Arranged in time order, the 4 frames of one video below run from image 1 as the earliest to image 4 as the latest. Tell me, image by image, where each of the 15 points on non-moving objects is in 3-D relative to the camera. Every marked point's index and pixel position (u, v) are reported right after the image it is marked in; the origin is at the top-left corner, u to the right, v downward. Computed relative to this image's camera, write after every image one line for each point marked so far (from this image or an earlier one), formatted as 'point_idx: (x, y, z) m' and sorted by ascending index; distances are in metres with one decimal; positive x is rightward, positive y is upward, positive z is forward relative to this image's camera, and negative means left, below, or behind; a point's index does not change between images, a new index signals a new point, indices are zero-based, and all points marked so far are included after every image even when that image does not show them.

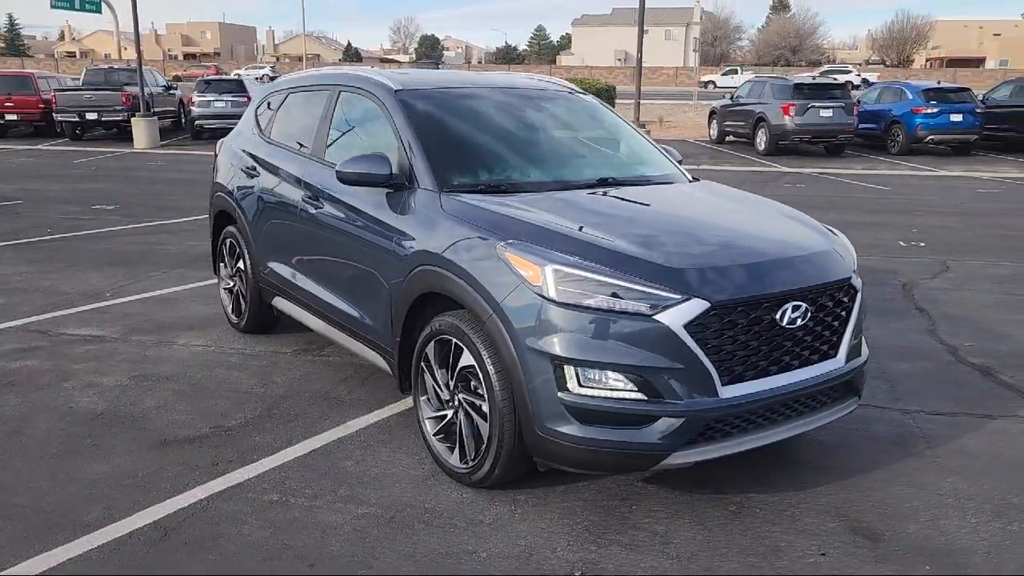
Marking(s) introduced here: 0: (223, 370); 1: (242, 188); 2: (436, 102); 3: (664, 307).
0: (-1.8, -0.5, +5.3) m
1: (-1.8, +0.7, +5.8) m
2: (-0.4, +1.0, +4.7) m
3: (+0.6, -0.1, +3.2) m
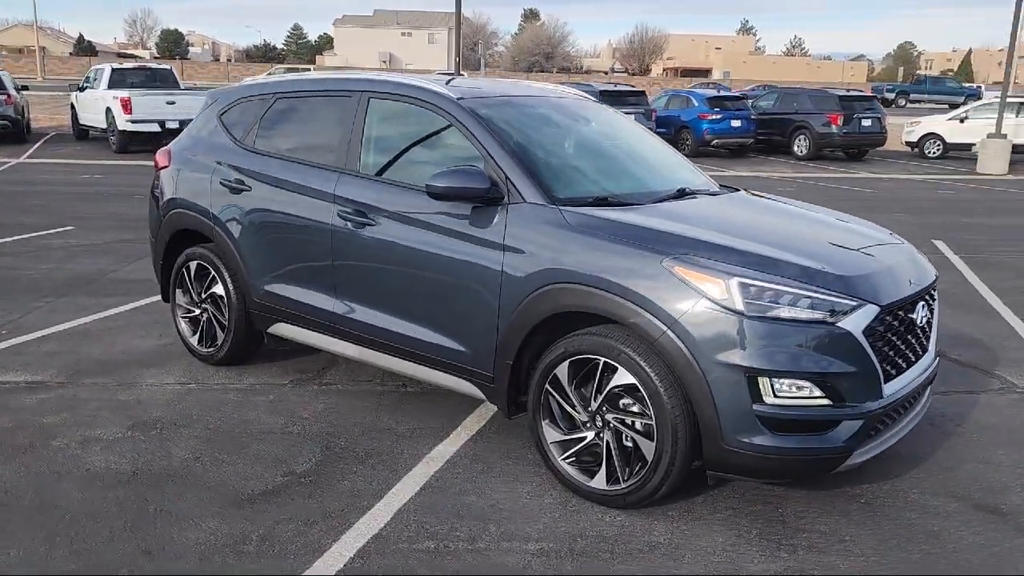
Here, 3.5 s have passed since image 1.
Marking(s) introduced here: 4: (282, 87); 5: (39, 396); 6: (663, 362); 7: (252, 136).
0: (-1.5, -0.7, +4.7) m
1: (-1.7, +0.5, +5.2) m
2: (-0.1, +0.9, +4.5) m
3: (+1.3, -0.1, +3.3) m
4: (-1.4, +1.2, +5.3) m
5: (-2.7, -0.6, +4.9) m
6: (+0.6, -0.3, +3.4) m
7: (-1.6, +0.9, +5.3) m
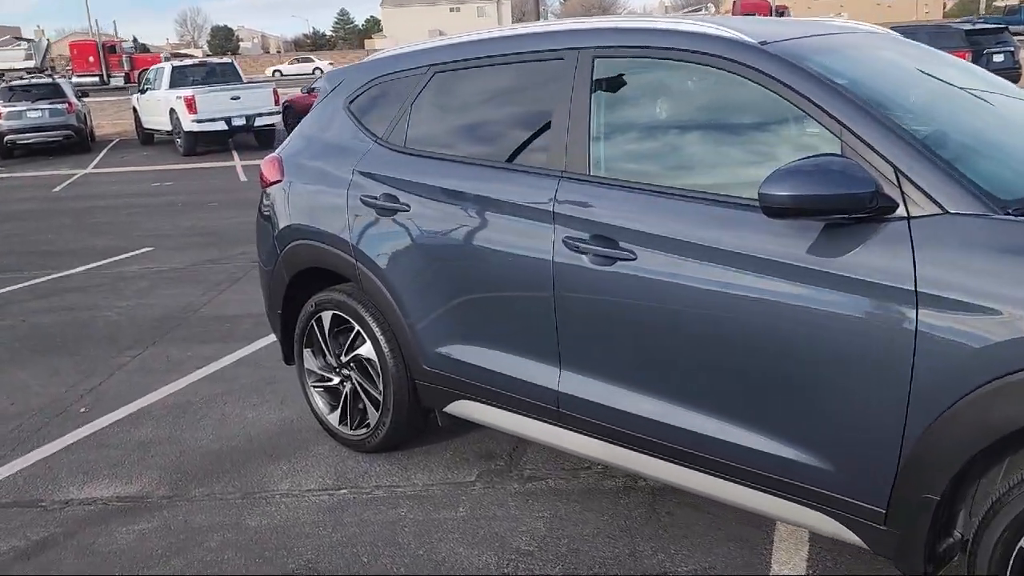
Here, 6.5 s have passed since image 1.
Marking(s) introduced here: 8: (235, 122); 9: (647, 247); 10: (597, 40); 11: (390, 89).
0: (-0.3, -0.9, +3.2) m
1: (-0.6, +0.2, +3.6) m
2: (+1.0, +0.7, +2.8) m
3: (+2.3, -0.2, +1.6) m
4: (-0.3, +1.0, +3.7) m
5: (-1.5, -0.9, +3.4) m
6: (+1.7, -0.5, +1.7) m
7: (-0.5, +0.7, +3.7) m
8: (-6.2, +3.7, +19.1) m
9: (+0.4, +0.1, +2.8) m
10: (+0.3, +0.9, +3.1) m
11: (-0.6, +0.9, +3.8) m
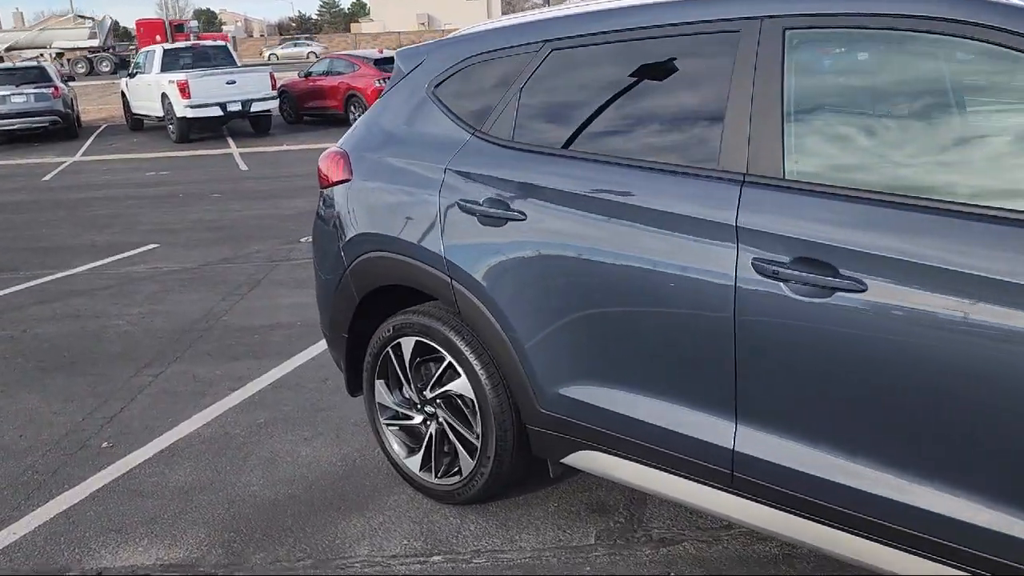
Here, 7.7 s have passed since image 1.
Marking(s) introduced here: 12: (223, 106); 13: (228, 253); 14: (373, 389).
0: (+0.1, -1.0, +2.6) m
1: (-0.1, +0.2, +3.0) m
2: (+1.5, +0.6, +2.1) m
3: (+2.8, -0.4, +1.0) m
4: (+0.1, +0.9, +3.0) m
5: (-1.0, -1.0, +2.8) m
6: (+2.2, -0.6, +1.1) m
7: (0.0, +0.6, +3.1) m
8: (-6.0, +3.9, +18.3) m
9: (+0.9, 0.0, +2.1) m
10: (+0.8, +0.8, +2.5) m
11: (-0.1, +0.8, +3.2) m
12: (-6.1, +3.9, +18.3) m
13: (-2.6, +0.3, +8.0) m
14: (-0.6, -0.4, +3.5) m
